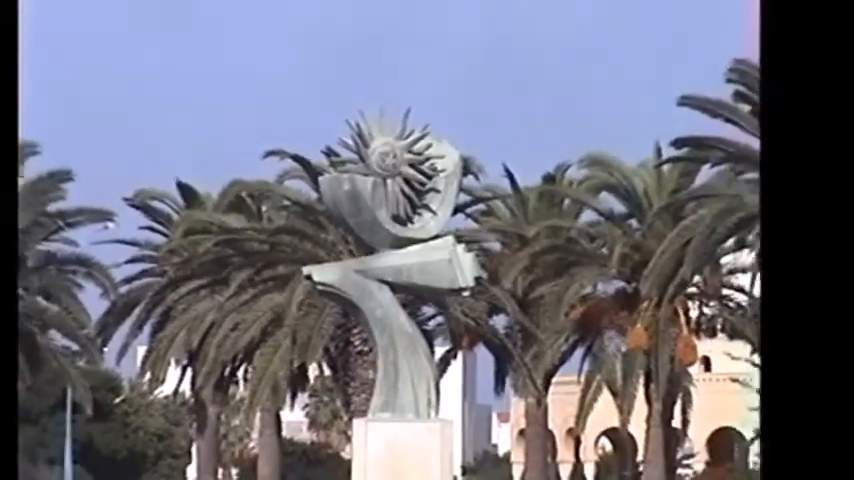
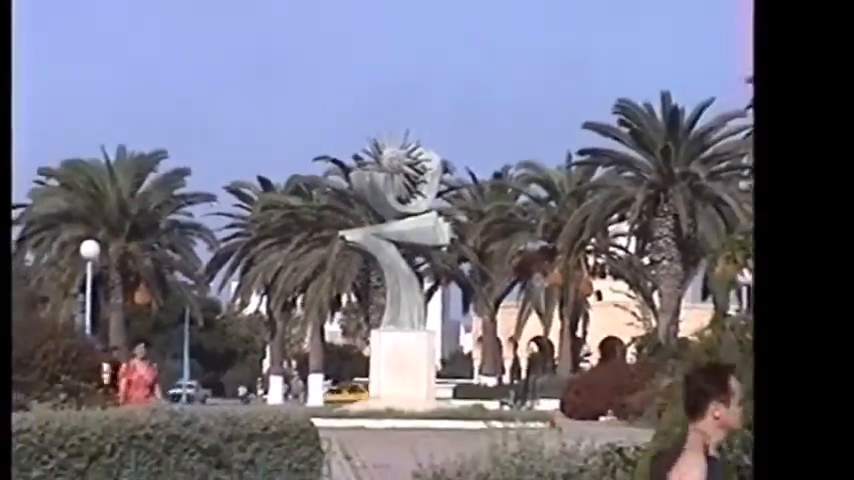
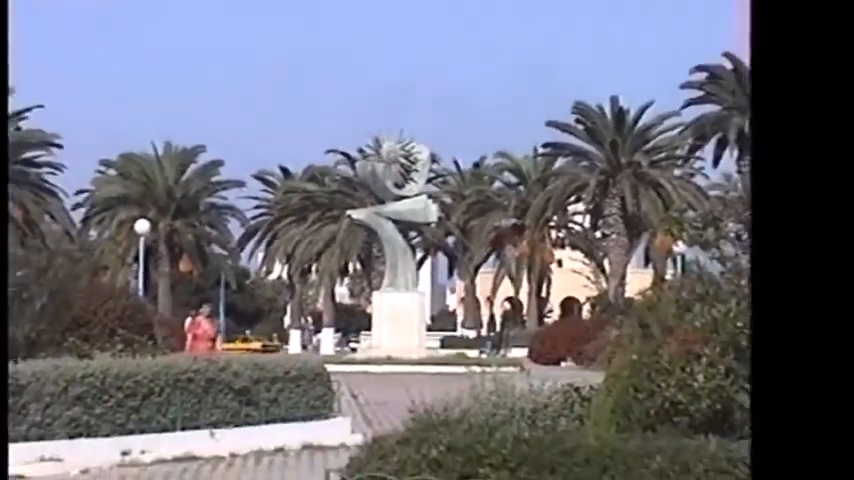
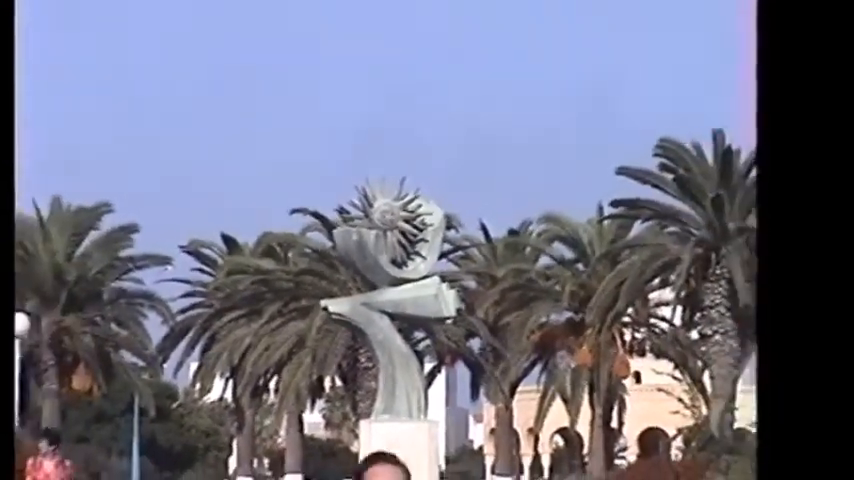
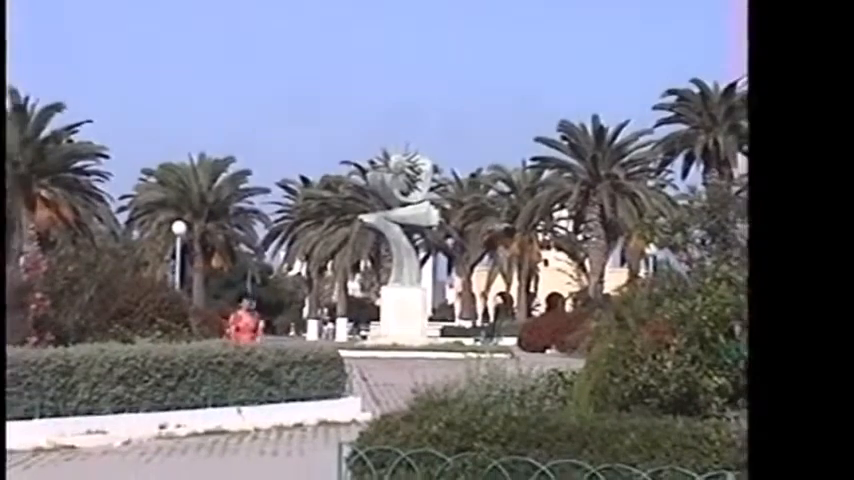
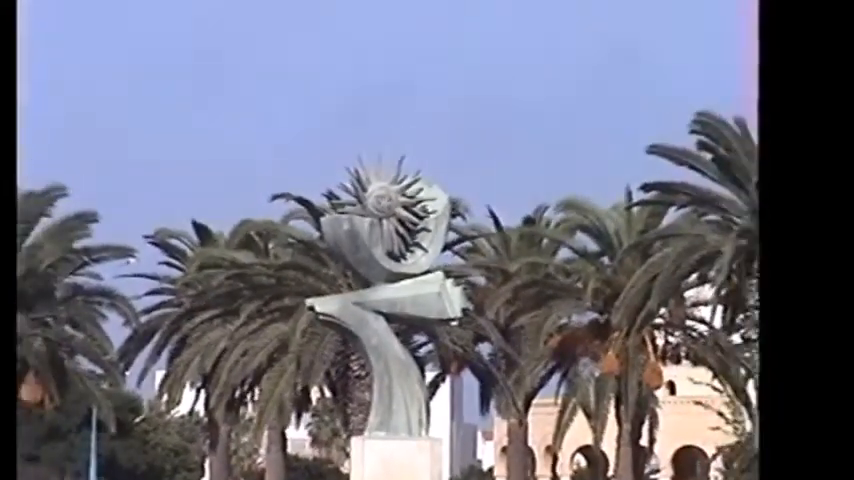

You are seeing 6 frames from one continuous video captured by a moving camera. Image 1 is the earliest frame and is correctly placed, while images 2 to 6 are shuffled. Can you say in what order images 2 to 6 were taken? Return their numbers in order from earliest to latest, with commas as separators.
6, 4, 2, 3, 5
